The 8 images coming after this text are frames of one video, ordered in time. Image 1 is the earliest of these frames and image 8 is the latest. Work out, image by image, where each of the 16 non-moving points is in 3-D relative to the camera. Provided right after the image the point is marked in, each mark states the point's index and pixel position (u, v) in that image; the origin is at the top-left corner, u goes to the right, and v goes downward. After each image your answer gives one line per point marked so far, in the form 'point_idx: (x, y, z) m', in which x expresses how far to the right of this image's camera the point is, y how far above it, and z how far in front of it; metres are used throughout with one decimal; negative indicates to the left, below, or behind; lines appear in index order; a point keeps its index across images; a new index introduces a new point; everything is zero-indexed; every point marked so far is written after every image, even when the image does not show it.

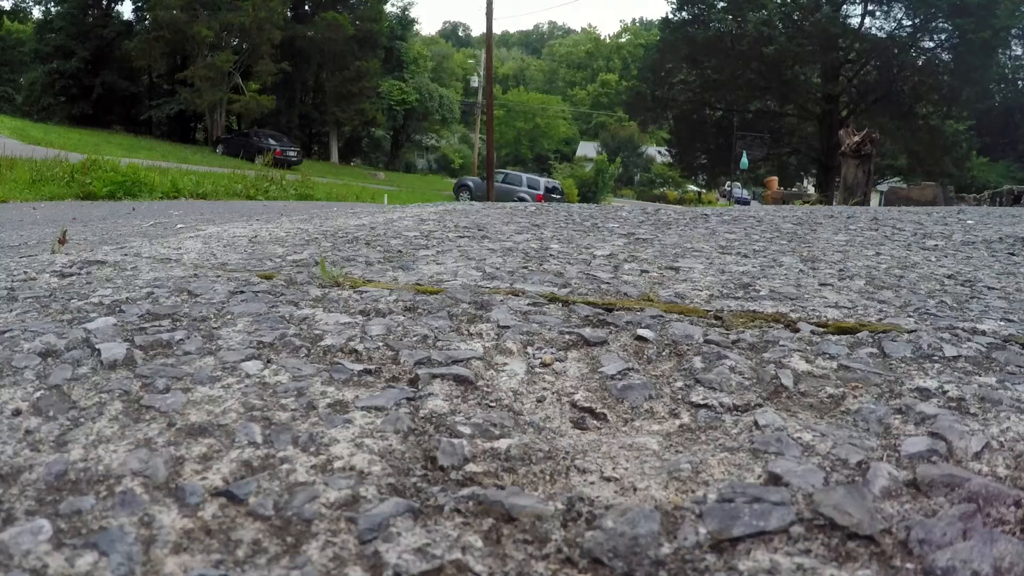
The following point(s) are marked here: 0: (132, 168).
0: (-4.0, +1.2, +11.2) m
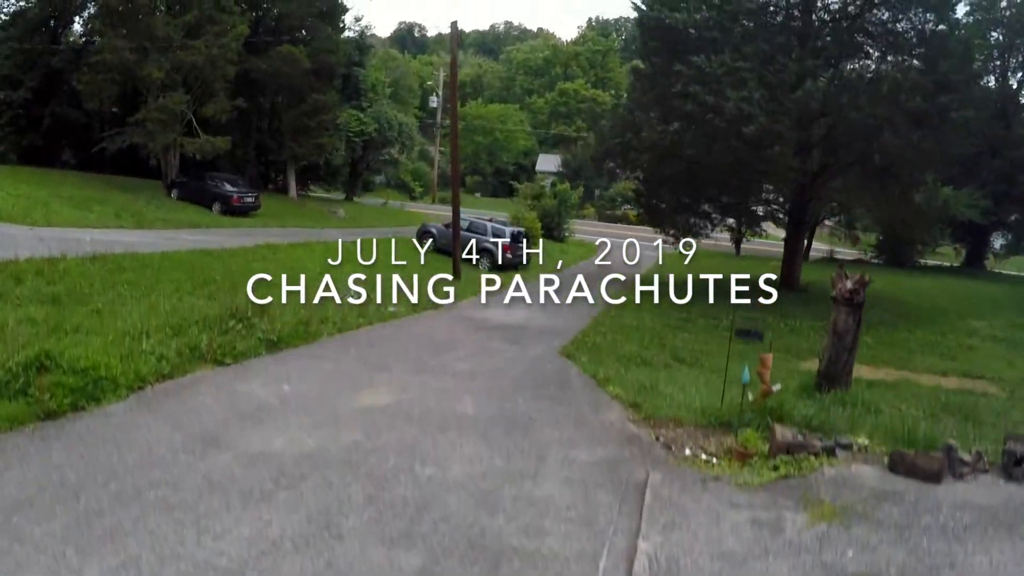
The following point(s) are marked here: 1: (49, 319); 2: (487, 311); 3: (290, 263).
0: (-4.1, -0.7, +10.8) m
1: (-5.4, -0.4, +12.7) m
2: (-0.4, -0.4, +15.6) m
3: (-3.6, +0.5, +17.7) m
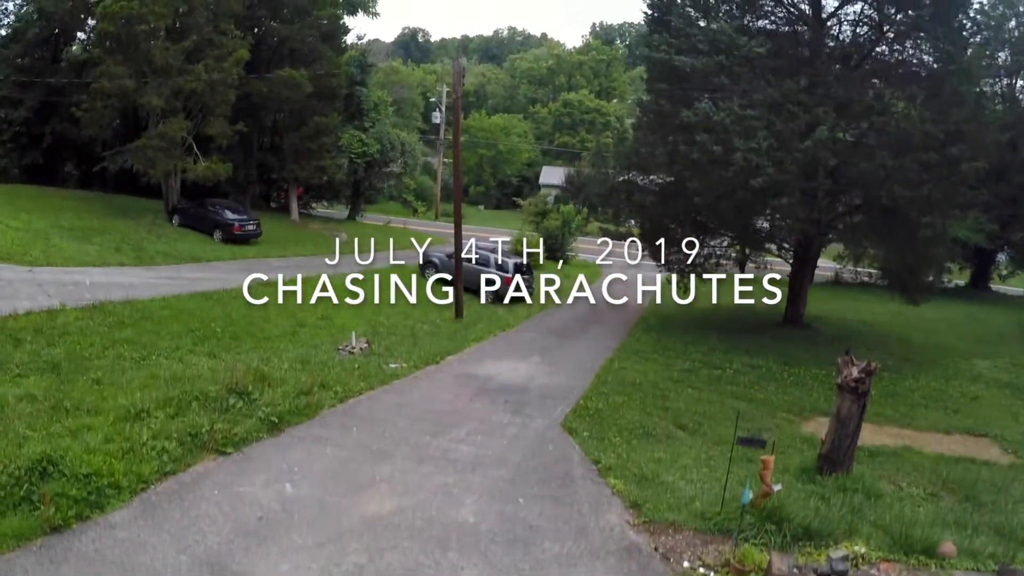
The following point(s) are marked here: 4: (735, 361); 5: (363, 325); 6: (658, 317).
0: (-4.1, -1.6, +10.8) m
1: (-5.4, -1.3, +12.7) m
2: (-0.3, -1.1, +15.6) m
3: (-3.6, -0.2, +17.6) m
4: (+3.4, -1.1, +16.7) m
5: (-2.4, -0.6, +17.2) m
6: (+2.6, -0.5, +19.2) m
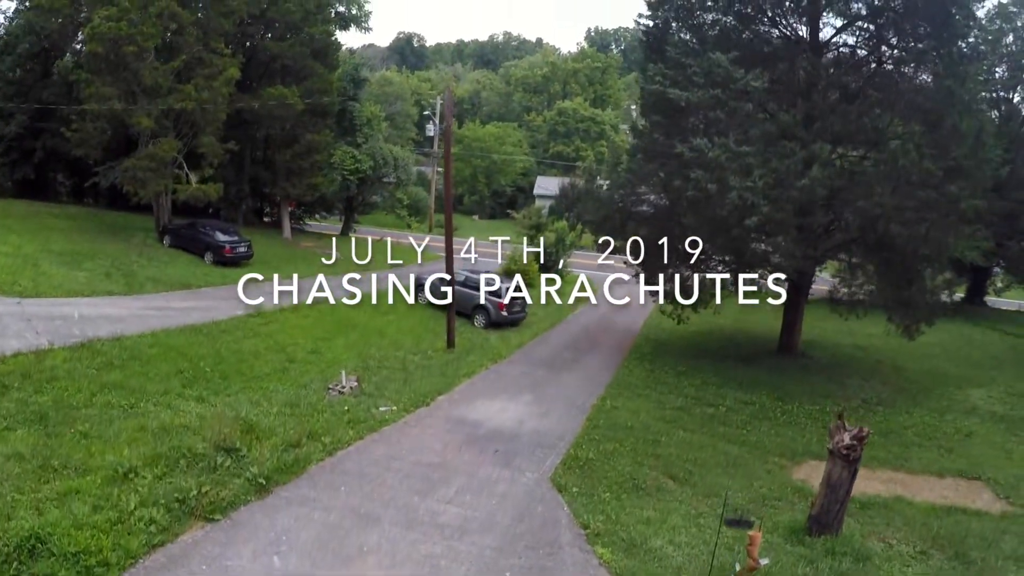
0: (-4.3, -2.4, +10.8) m
1: (-5.5, -1.9, +12.7) m
2: (-0.5, -1.7, +15.5) m
3: (-3.7, -0.7, +17.5) m
4: (+3.3, -1.7, +16.7) m
5: (-2.5, -1.1, +17.2) m
6: (+2.5, -1.0, +19.1) m
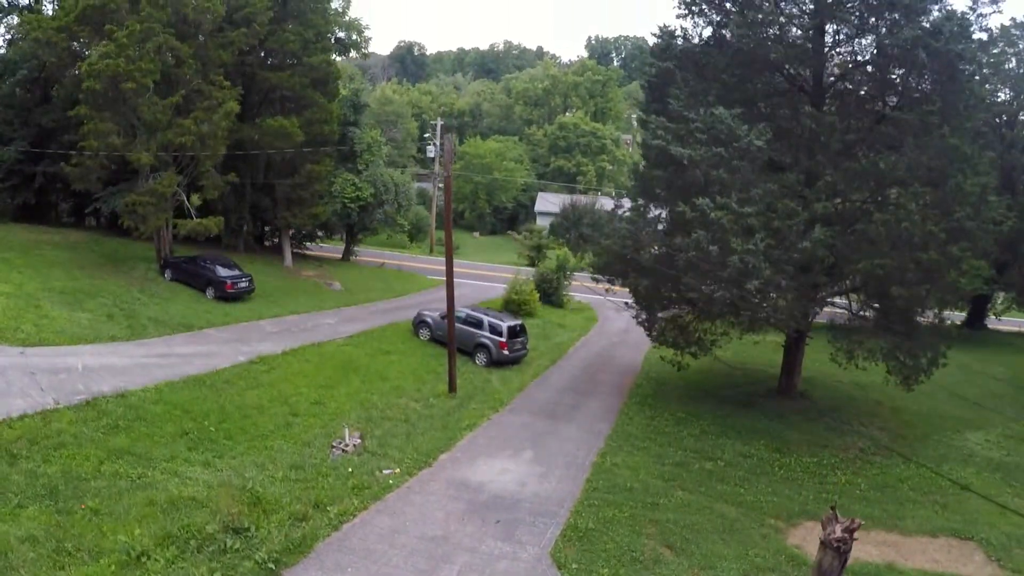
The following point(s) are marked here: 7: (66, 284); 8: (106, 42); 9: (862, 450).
0: (-4.2, -3.5, +11.0) m
1: (-5.5, -3.0, +12.9) m
2: (-0.4, -2.6, +15.7) m
3: (-3.7, -1.5, +17.7) m
4: (+3.3, -2.5, +16.9) m
5: (-2.5, -1.9, +17.3) m
6: (+2.5, -1.7, +19.3) m
7: (-8.2, +0.1, +20.0) m
8: (-7.3, +4.4, +19.7) m
9: (+5.5, -2.5, +17.0) m
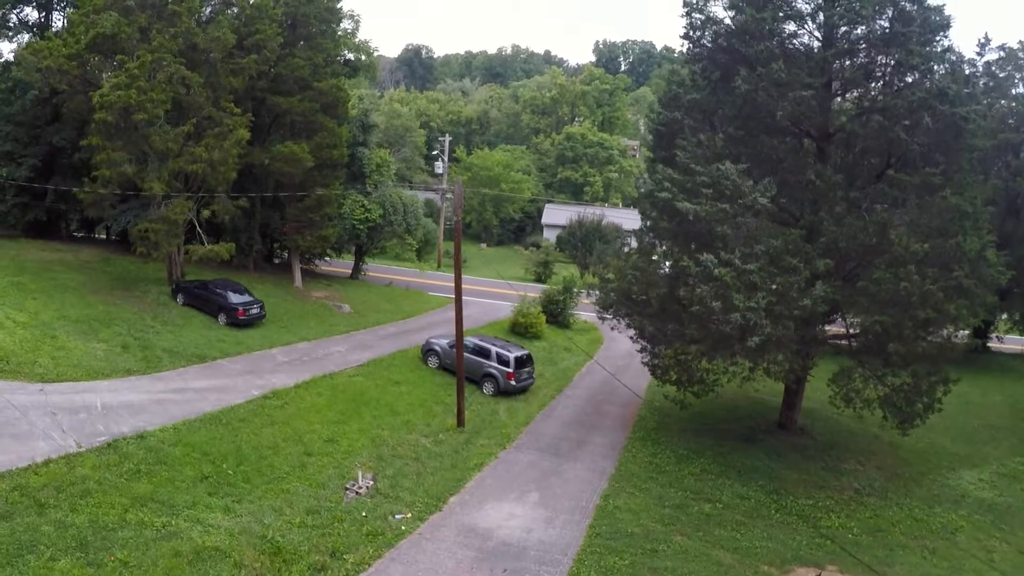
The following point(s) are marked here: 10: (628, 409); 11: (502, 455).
0: (-4.2, -4.5, +11.7) m
1: (-5.5, -3.9, +13.5) m
2: (-0.4, -3.4, +16.3) m
3: (-3.6, -2.2, +18.2) m
4: (+3.4, -3.2, +17.4) m
5: (-2.4, -2.6, +17.9) m
6: (+2.6, -2.3, +19.8) m
7: (-8.1, -0.4, +20.5) m
8: (-7.2, +3.9, +19.9) m
9: (+5.6, -3.3, +17.6) m
10: (+2.1, -2.2, +20.0) m
11: (-0.2, -2.7, +18.0) m
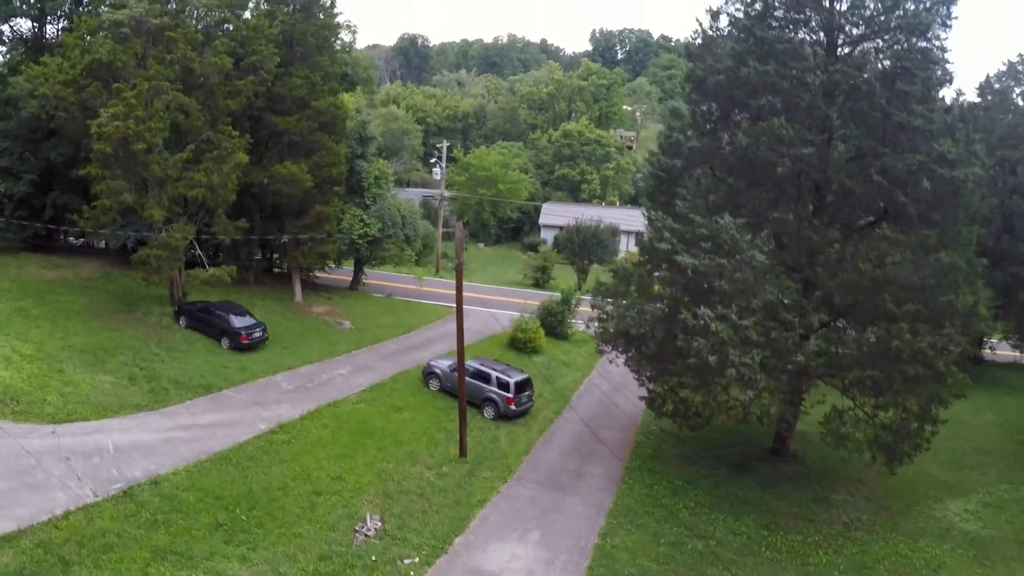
0: (-4.1, -5.8, +12.5) m
1: (-5.4, -5.0, +14.3) m
2: (-0.3, -4.2, +17.0) m
3: (-3.6, -2.9, +18.8) m
4: (+3.5, -4.0, +18.1) m
5: (-2.3, -3.3, +18.5) m
6: (+2.6, -2.8, +20.4) m
7: (-8.1, -0.9, +20.9) m
8: (-7.2, +3.4, +19.8) m
9: (+5.6, -4.0, +18.3) m
10: (+2.1, -2.7, +20.6) m
11: (-0.1, -3.4, +18.6) m
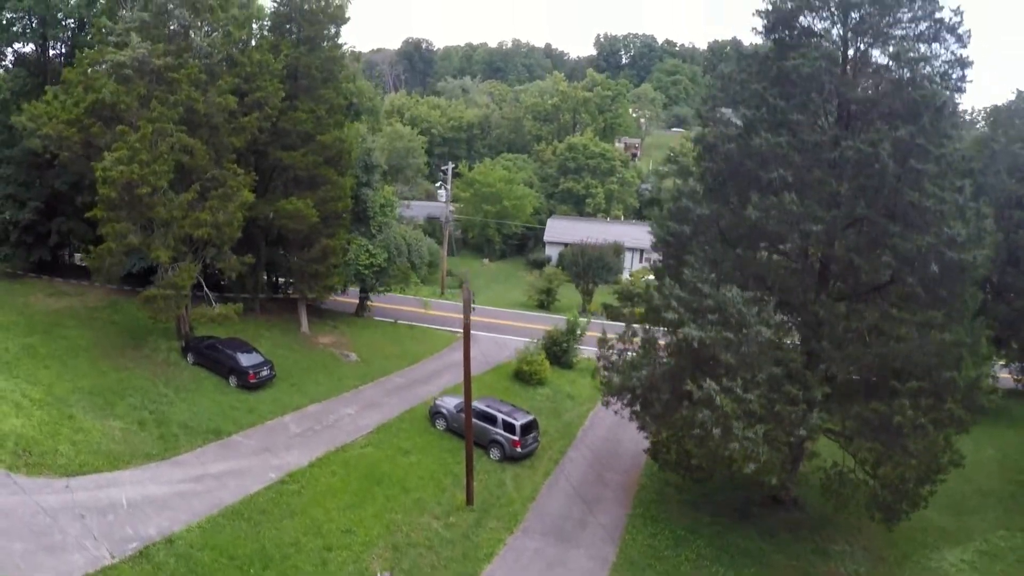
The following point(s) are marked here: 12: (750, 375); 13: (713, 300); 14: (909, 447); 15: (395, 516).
0: (-4.0, -7.3, +13.1) m
1: (-5.3, -6.3, +14.8) m
2: (-0.2, -5.3, +17.5) m
3: (-3.5, -3.8, +19.1) m
4: (+3.6, -5.0, +18.6) m
5: (-2.2, -4.3, +18.9) m
6: (+2.7, -3.6, +20.8) m
7: (-8.0, -1.7, +21.0) m
8: (-7.1, +2.5, +19.7) m
9: (+5.7, -5.0, +18.8) m
10: (+2.2, -3.5, +21.0) m
11: (0.0, -4.4, +19.0) m
12: (+3.7, -1.4, +16.7) m
13: (+3.1, -0.1, +17.2) m
14: (+6.1, -2.5, +16.7) m
15: (-2.1, -4.0, +19.3) m
